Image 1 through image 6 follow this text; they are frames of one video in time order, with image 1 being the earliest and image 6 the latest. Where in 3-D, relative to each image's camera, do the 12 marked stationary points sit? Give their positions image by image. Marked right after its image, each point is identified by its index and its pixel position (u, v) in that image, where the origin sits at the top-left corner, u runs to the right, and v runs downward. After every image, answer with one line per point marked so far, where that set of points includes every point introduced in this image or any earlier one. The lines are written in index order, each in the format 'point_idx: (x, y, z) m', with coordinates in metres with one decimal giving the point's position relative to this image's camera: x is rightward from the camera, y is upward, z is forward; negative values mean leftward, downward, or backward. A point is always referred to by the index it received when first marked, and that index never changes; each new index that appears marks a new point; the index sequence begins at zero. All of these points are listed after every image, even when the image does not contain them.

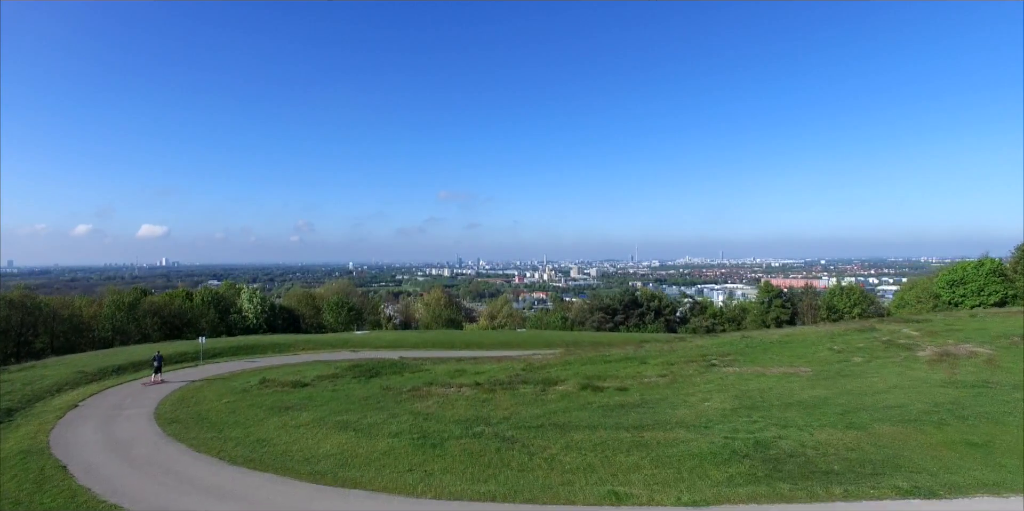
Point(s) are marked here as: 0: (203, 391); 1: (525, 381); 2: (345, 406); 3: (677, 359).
0: (-12.2, -5.4, +19.8) m
1: (+0.5, -4.4, +17.6) m
2: (-5.6, -5.1, +16.8) m
3: (+6.3, -3.9, +19.2) m
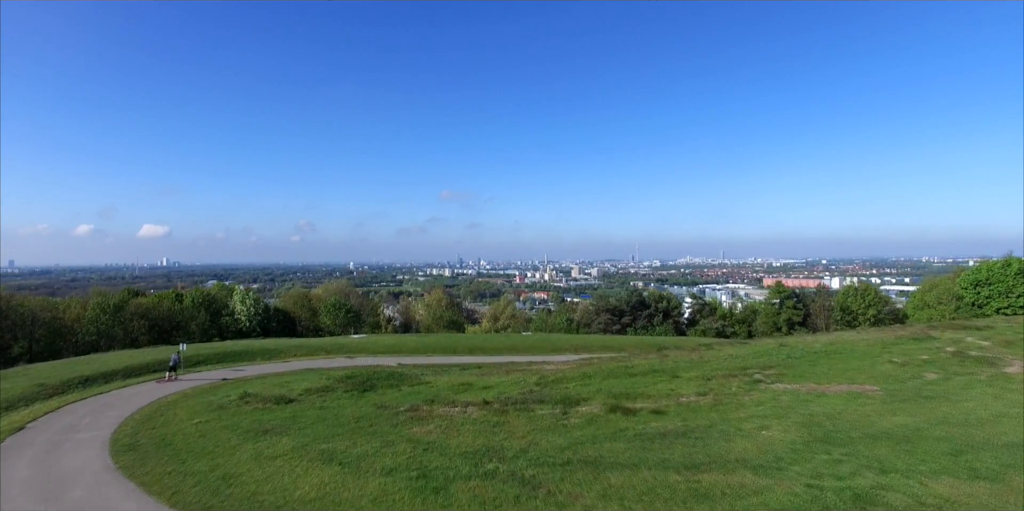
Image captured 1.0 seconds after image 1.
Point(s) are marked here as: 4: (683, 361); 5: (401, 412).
0: (-11.8, -5.4, +17.5) m
1: (+0.9, -4.4, +15.3) m
2: (-5.2, -5.1, +14.5) m
3: (+6.7, -3.9, +16.9) m
4: (+6.7, -4.2, +19.9) m
5: (-3.5, -4.9, +15.8) m
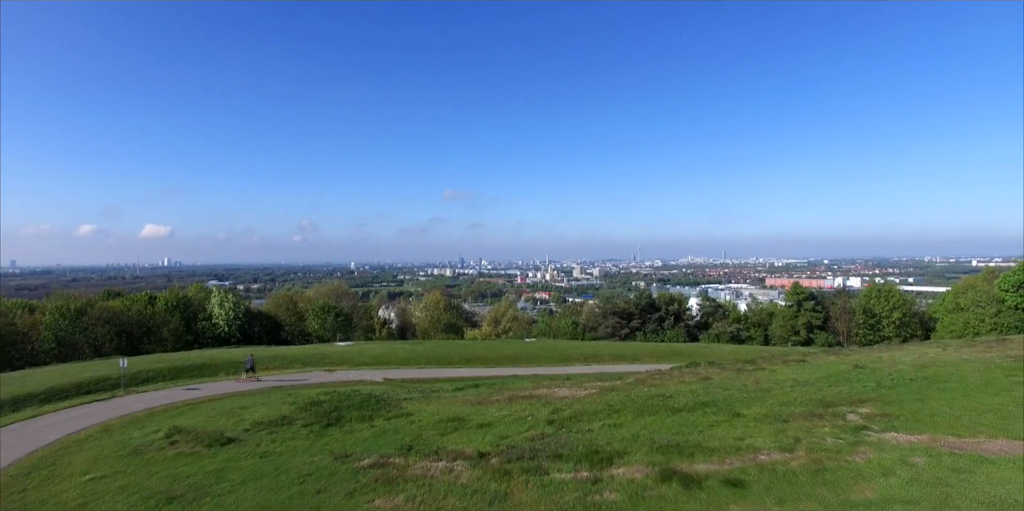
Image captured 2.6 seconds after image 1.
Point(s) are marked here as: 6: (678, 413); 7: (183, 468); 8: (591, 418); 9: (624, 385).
0: (-11.7, -5.3, +13.2) m
1: (+1.0, -4.3, +11.0) m
2: (-5.0, -5.0, +10.3) m
3: (+6.8, -3.8, +12.6) m
4: (+6.8, -4.1, +15.7) m
5: (-3.4, -4.8, +11.5) m
6: (+4.4, -4.1, +13.3) m
7: (-8.2, -5.3, +12.5) m
8: (+2.1, -4.4, +13.8) m
9: (+4.1, -4.7, +18.4) m
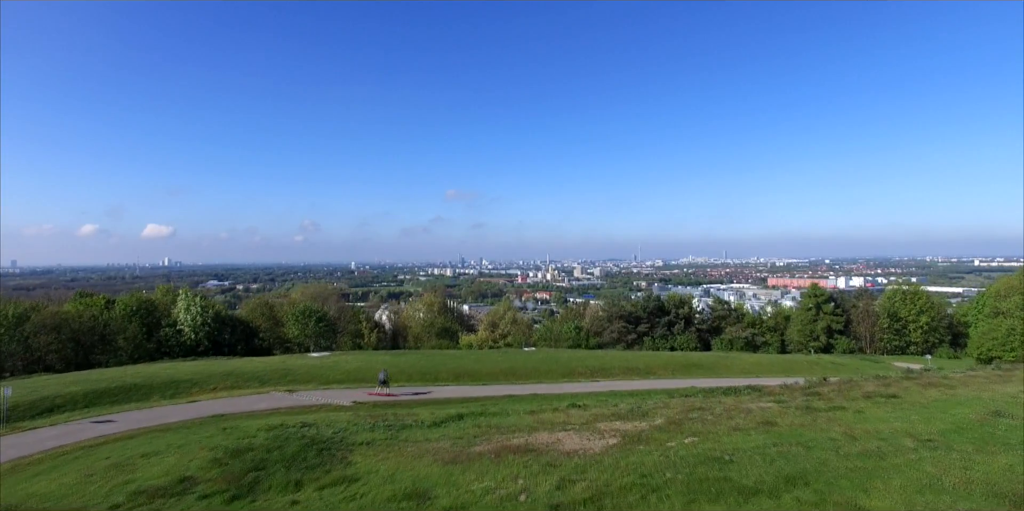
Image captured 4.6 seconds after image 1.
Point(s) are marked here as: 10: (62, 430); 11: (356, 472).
0: (-12.0, -5.3, +8.4) m
1: (+0.7, -4.3, +6.1) m
2: (-5.3, -4.9, +5.4) m
3: (+6.5, -3.8, +7.7) m
4: (+6.6, -4.1, +10.8) m
5: (-3.7, -4.8, +6.7) m
6: (+4.1, -4.1, +8.5) m
7: (-8.5, -5.2, +7.7) m
8: (+1.8, -4.4, +9.0) m
9: (+3.8, -4.7, +13.6) m
10: (-15.9, -6.1, +17.9) m
11: (-3.8, -5.2, +12.4) m
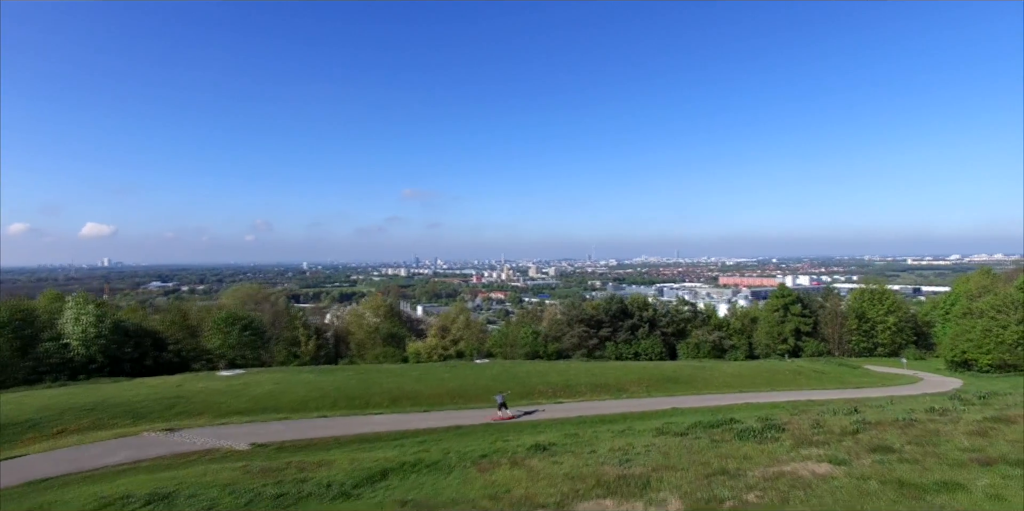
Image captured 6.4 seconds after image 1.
0: (-12.6, -5.2, +2.1) m
1: (+0.2, -4.2, +0.9) m
2: (-5.7, -4.9, -0.3) m
3: (+5.9, -3.7, +3.0) m
4: (+5.7, -4.0, +6.1) m
5: (-4.2, -4.7, +1.1) m
6: (+3.4, -4.0, +3.5) m
7: (-9.0, -5.1, +1.7) m
8: (+1.1, -4.3, +3.8) m
9: (+2.7, -4.6, +8.6) m
10: (-17.3, -6.1, +11.2) m
11: (-4.8, -5.1, +6.8) m
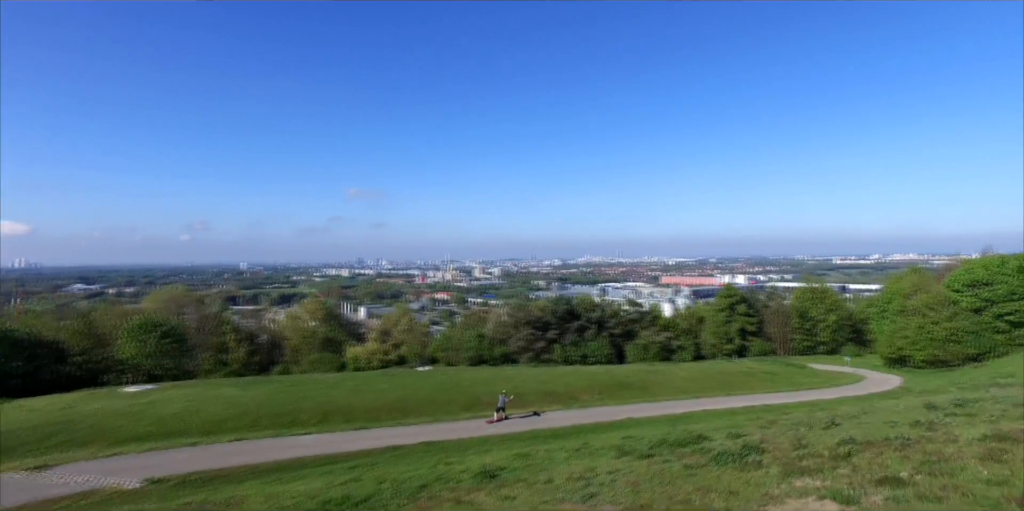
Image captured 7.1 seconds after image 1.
0: (-12.6, -5.2, -1.4) m
1: (+0.2, -4.2, -1.3) m
2: (-5.6, -4.9, -3.1) m
3: (+5.6, -3.7, +1.3) m
4: (+5.1, -4.0, +4.3) m
5: (-4.2, -4.7, -1.6) m
6: (+3.1, -4.0, +1.6) m
7: (-9.1, -5.1, -1.4) m
8: (+0.8, -4.3, +1.7) m
9: (+1.9, -4.6, +6.6) m
10: (-18.2, -6.0, +7.2) m
11: (-5.3, -5.1, +4.0) m
